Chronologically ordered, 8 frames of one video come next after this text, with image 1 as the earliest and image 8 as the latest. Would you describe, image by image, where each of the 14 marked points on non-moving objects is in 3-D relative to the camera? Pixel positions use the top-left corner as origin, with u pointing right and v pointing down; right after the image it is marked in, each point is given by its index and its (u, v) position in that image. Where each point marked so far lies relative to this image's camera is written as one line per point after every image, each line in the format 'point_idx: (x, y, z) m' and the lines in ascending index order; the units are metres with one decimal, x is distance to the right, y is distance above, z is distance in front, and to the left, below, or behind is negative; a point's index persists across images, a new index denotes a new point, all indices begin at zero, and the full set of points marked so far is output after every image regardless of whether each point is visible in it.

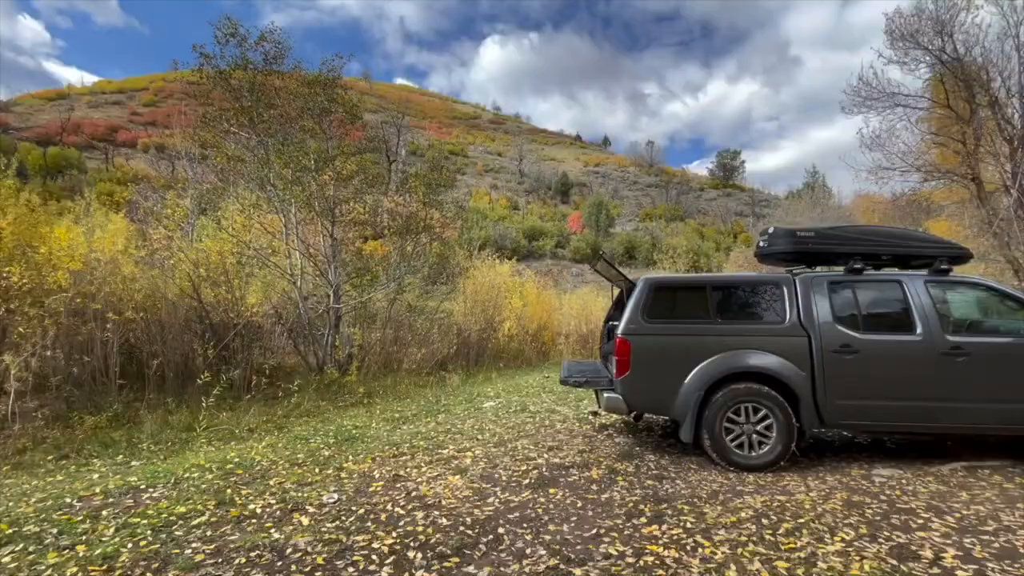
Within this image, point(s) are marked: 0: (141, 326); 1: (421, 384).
0: (-6.1, -0.6, +7.8) m
1: (-1.9, -2.0, +10.2) m
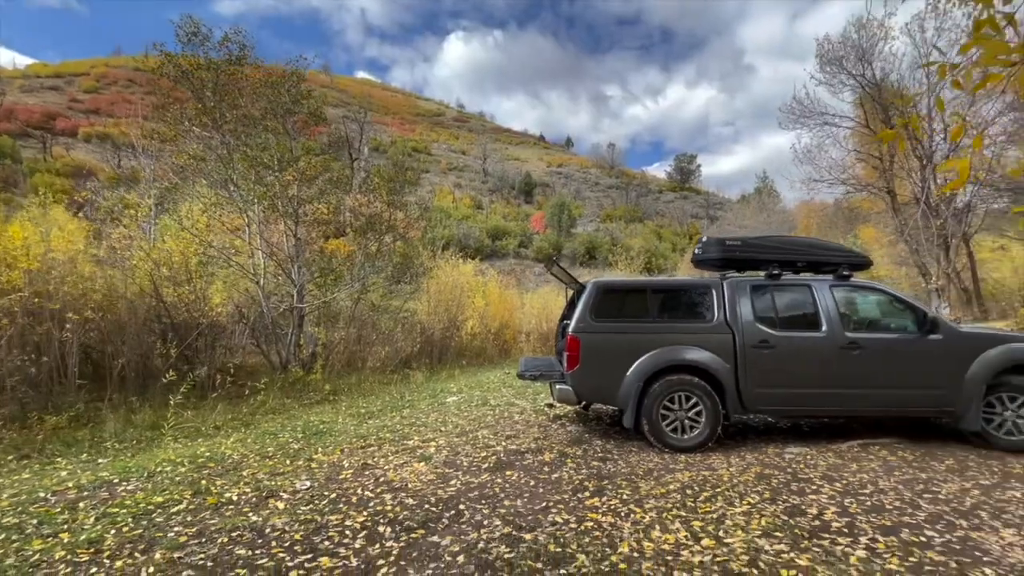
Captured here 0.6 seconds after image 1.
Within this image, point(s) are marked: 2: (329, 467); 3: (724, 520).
0: (-6.7, -0.6, +7.7) m
1: (-2.8, -2.0, +10.5) m
2: (-2.0, -1.9, +5.2) m
3: (+1.6, -1.7, +3.6) m
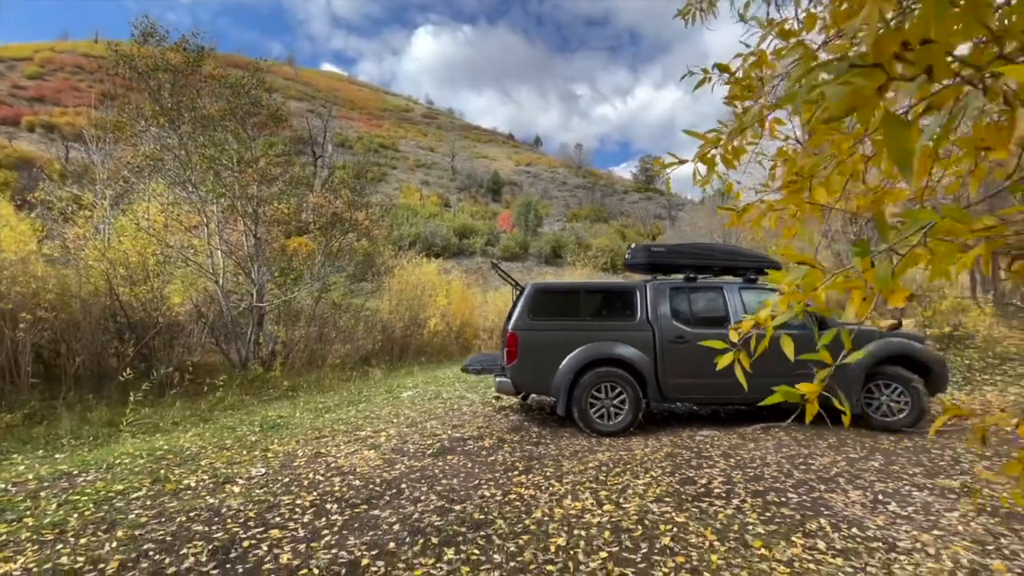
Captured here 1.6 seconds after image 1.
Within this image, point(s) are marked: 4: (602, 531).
0: (-7.5, -0.6, +7.8) m
1: (-3.8, -2.0, +10.8) m
2: (-2.6, -1.9, +5.6) m
3: (+1.0, -1.8, +4.2) m
4: (+0.7, -1.8, +3.5) m
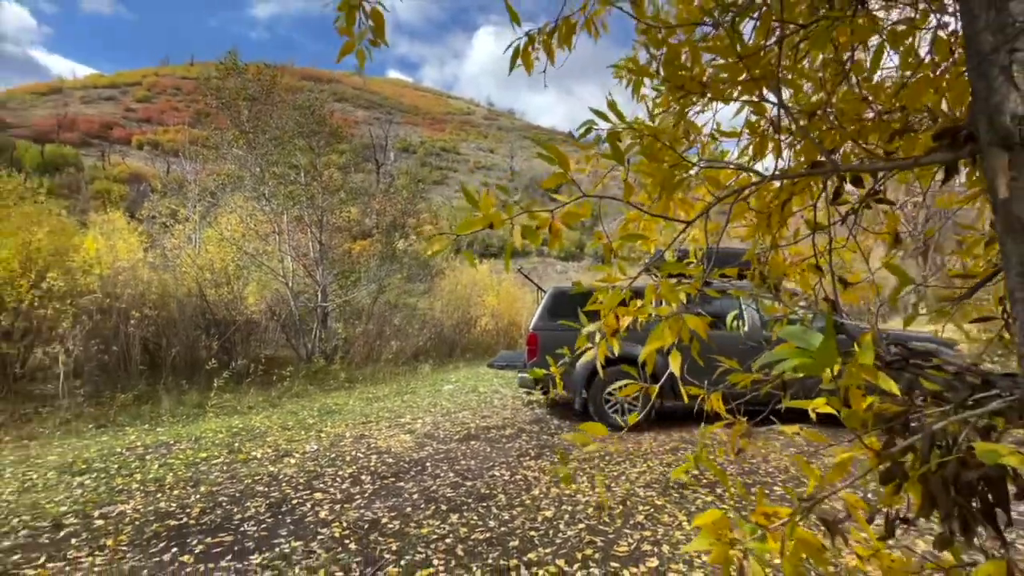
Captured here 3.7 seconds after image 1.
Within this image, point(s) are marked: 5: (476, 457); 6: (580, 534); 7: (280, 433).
0: (-7.0, -0.6, +9.3) m
1: (-2.8, -2.1, +11.8) m
2: (-2.4, -2.0, +6.4) m
3: (+1.1, -1.8, +4.6) m
4: (+0.6, -1.8, +4.0) m
5: (-0.4, -1.9, +5.4) m
6: (+0.5, -1.8, +3.6) m
7: (-3.2, -2.0, +6.7) m
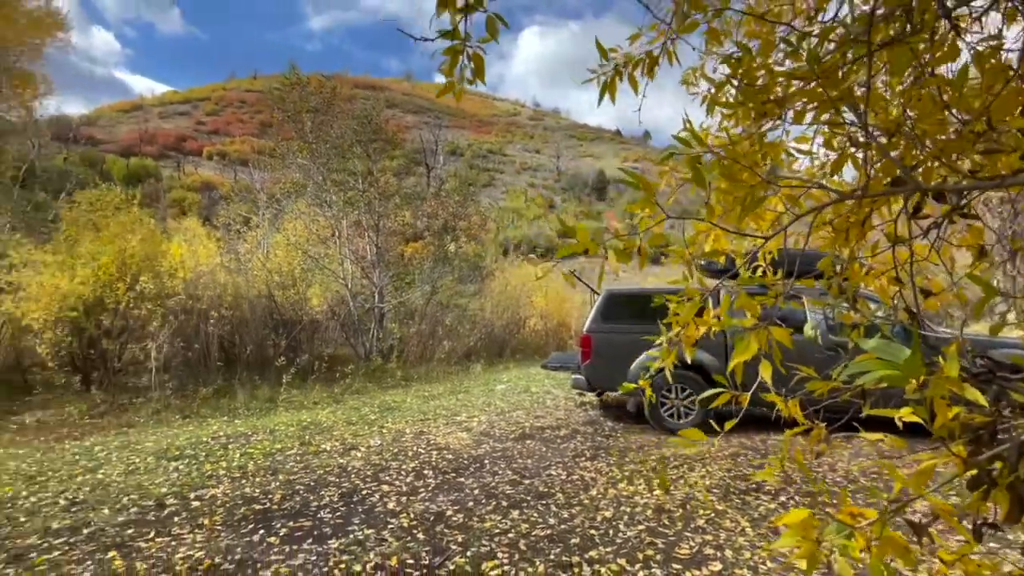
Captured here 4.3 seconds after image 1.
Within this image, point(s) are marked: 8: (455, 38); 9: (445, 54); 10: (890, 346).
0: (-5.9, -0.7, +10.0) m
1: (-1.6, -2.1, +12.1) m
2: (-1.6, -2.0, +6.8) m
3: (+1.6, -1.8, +4.6) m
4: (+1.1, -1.9, +4.0) m
5: (+0.2, -1.9, +5.5) m
6: (+1.0, -1.9, +3.6) m
7: (-2.5, -2.1, +7.1) m
8: (-0.1, +0.6, +1.2) m
9: (-0.2, +0.6, +1.3) m
10: (+0.7, -0.1, +0.8) m
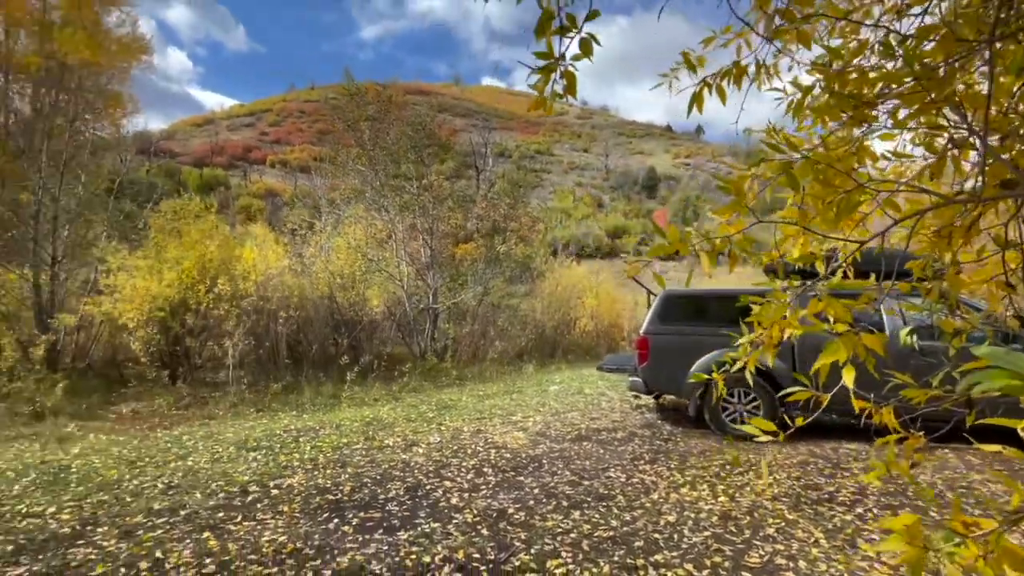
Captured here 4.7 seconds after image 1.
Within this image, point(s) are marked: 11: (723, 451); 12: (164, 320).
0: (-4.8, -0.7, +10.6) m
1: (-0.2, -2.1, +12.3) m
2: (-0.8, -2.1, +6.9) m
3: (+2.2, -1.8, +4.5) m
4: (+1.6, -1.9, +3.9) m
5: (+0.9, -2.0, +5.5) m
6: (+1.5, -1.9, +3.6) m
7: (-1.6, -2.1, +7.3) m
8: (+0.1, +0.6, +1.3) m
9: (+0.1, +0.6, +1.4) m
10: (+0.9, -0.1, +0.8) m
11: (+2.4, -1.9, +5.5) m
12: (-6.9, -0.6, +9.4) m
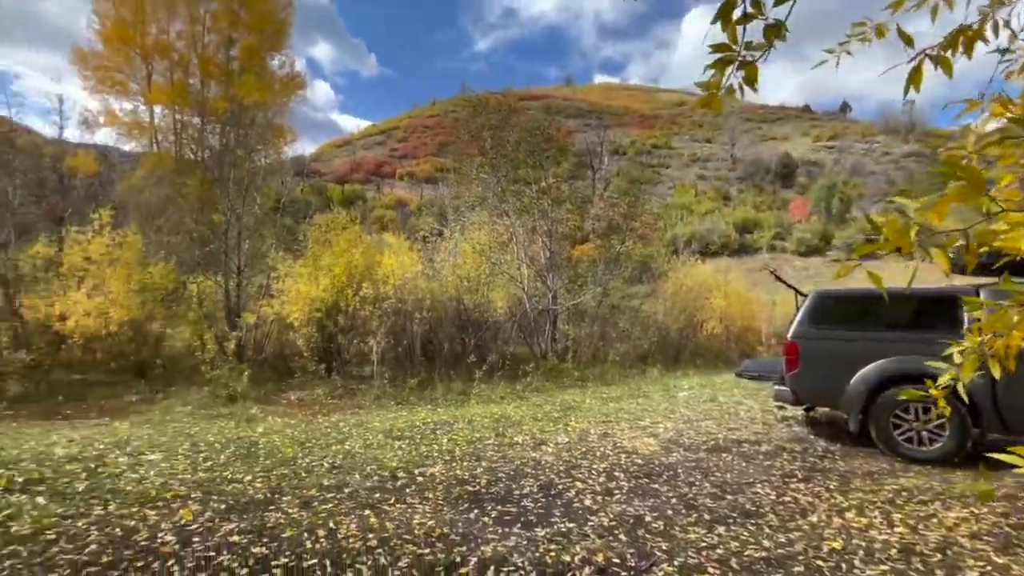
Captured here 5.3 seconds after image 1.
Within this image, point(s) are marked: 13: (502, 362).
0: (-2.0, -0.8, +11.4) m
1: (+2.8, -2.2, +12.0) m
2: (+1.0, -2.1, +6.9) m
3: (+3.4, -1.8, +3.8) m
4: (+2.7, -1.9, +3.4) m
5: (+2.4, -2.0, +5.1) m
6: (+2.4, -1.9, +3.1) m
7: (+0.3, -2.1, +7.5) m
8: (+0.6, +0.6, +1.2) m
9: (+0.6, +0.6, +1.3) m
10: (+1.2, -0.1, +0.6) m
11: (+3.8, -1.9, +4.8) m
12: (-4.3, -0.7, +10.8) m
13: (-0.3, -1.9, +11.9) m
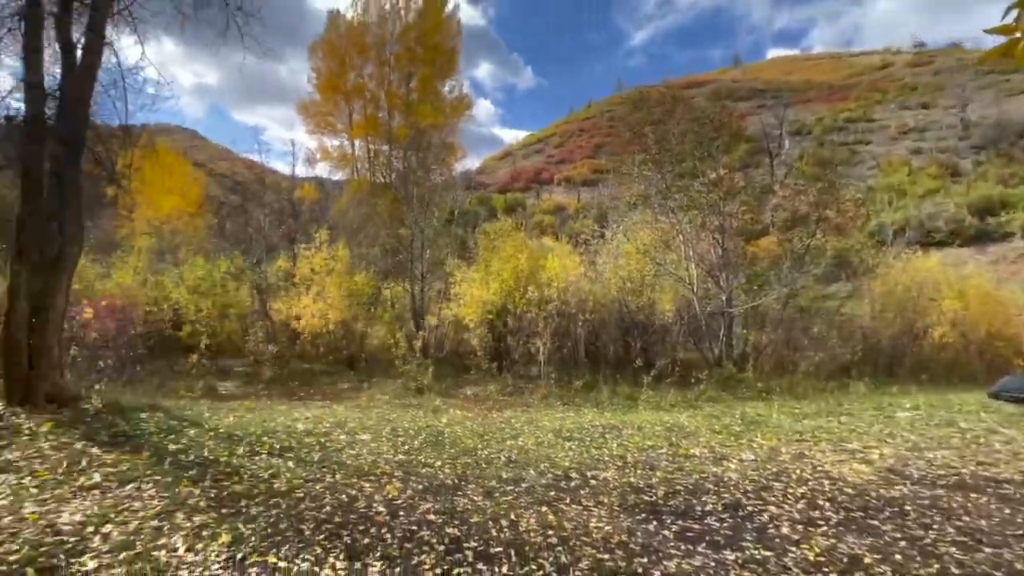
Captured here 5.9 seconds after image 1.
0: (+1.9, -0.8, +11.4) m
1: (+6.7, -2.1, +10.4) m
2: (+3.3, -2.1, +6.2) m
3: (+4.6, -1.8, +2.5) m
4: (+3.8, -1.8, +2.3) m
5: (+4.0, -1.9, +4.1) m
6: (+3.5, -1.9, +2.1) m
7: (+2.9, -2.1, +7.0) m
8: (+1.1, +0.6, +1.0) m
9: (+1.1, +0.6, +1.0) m
10: (+1.5, -0.1, +0.1) m
11: (+5.3, -1.8, +3.2) m
12: (-0.5, -0.8, +11.5) m
13: (+3.7, -1.9, +11.3) m
